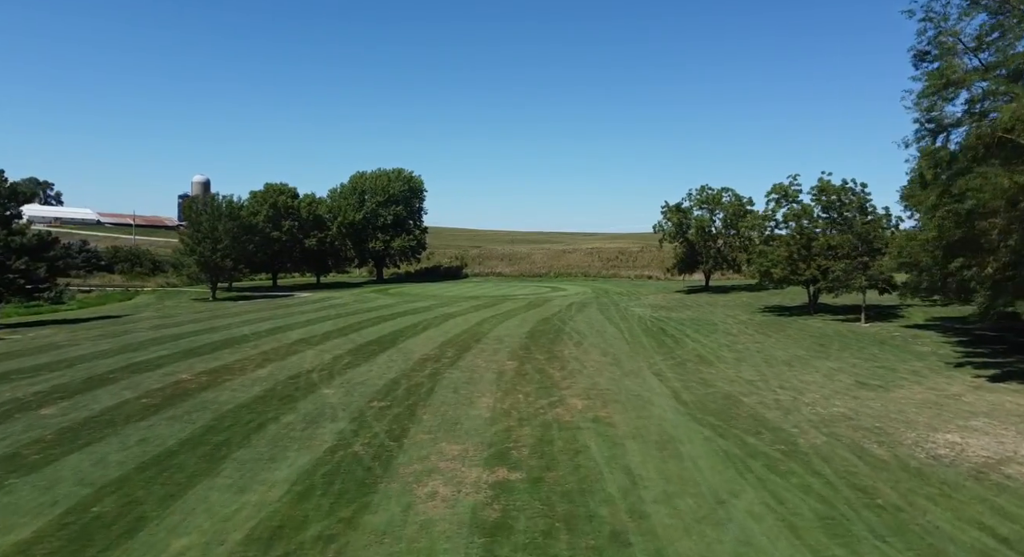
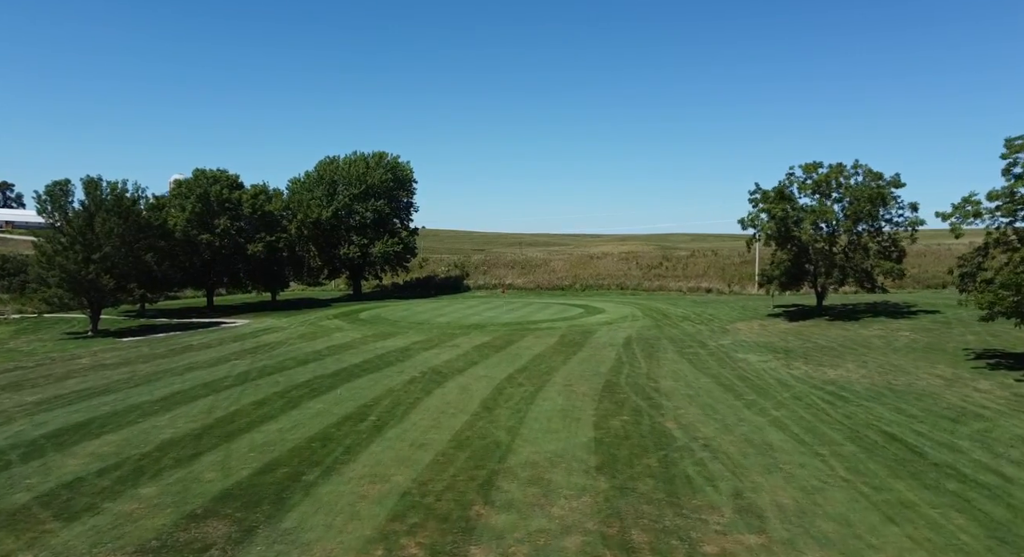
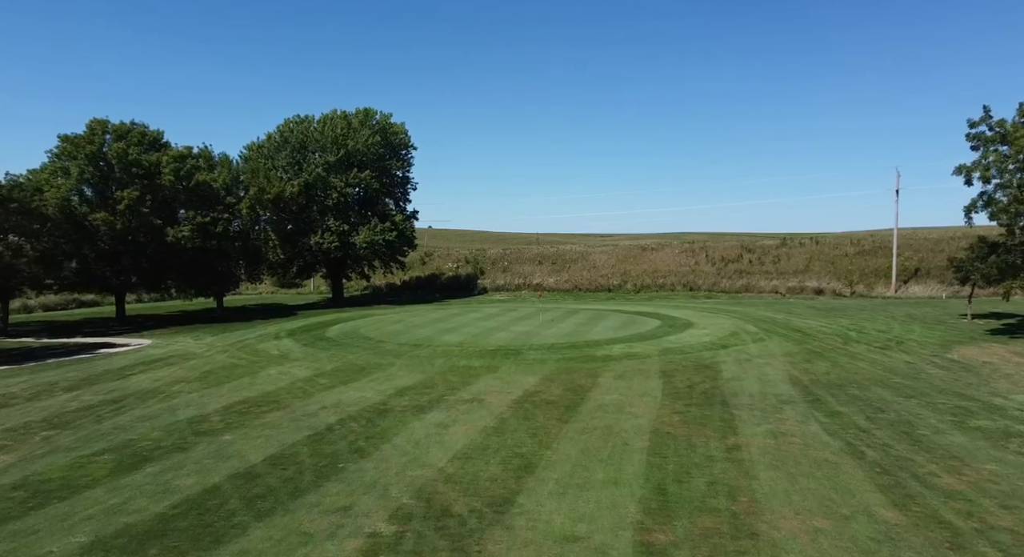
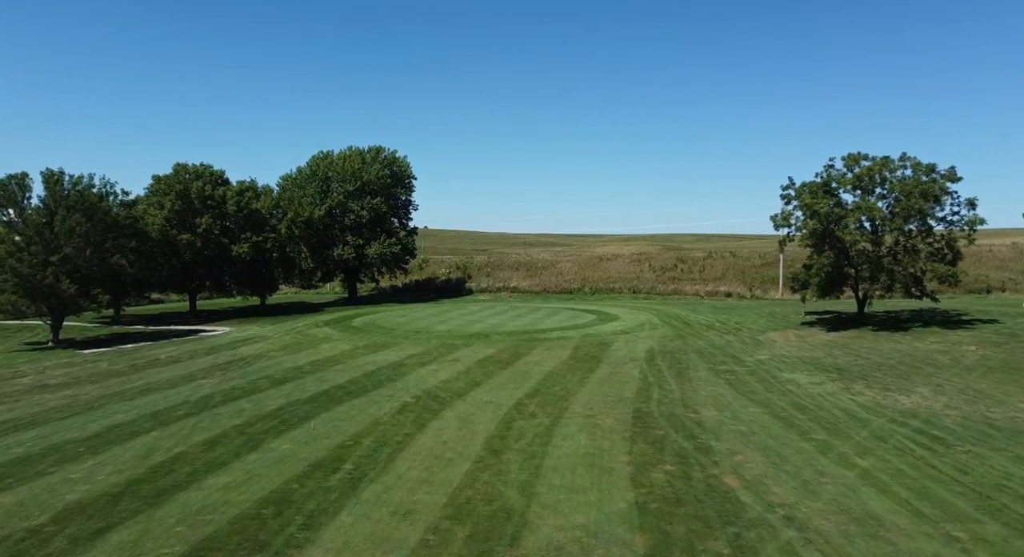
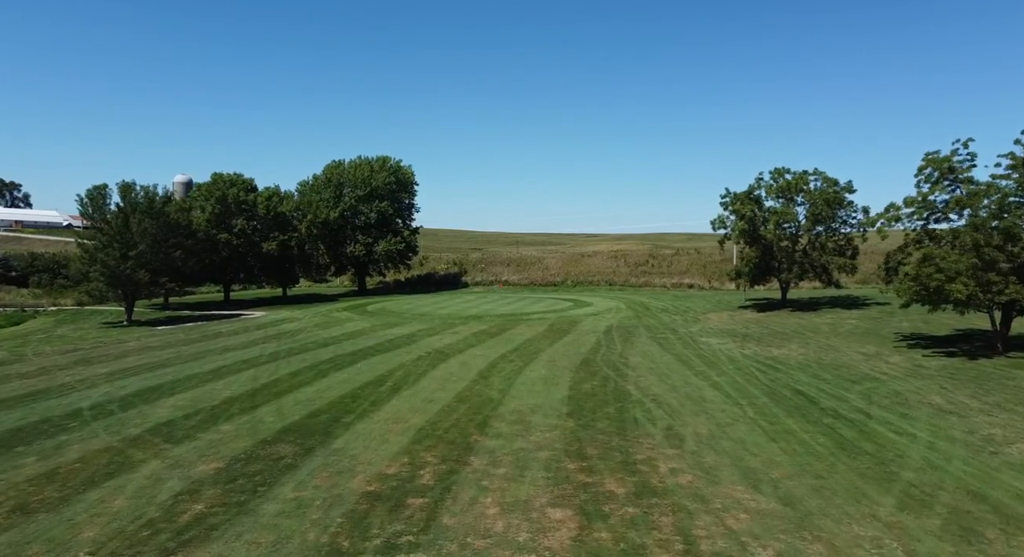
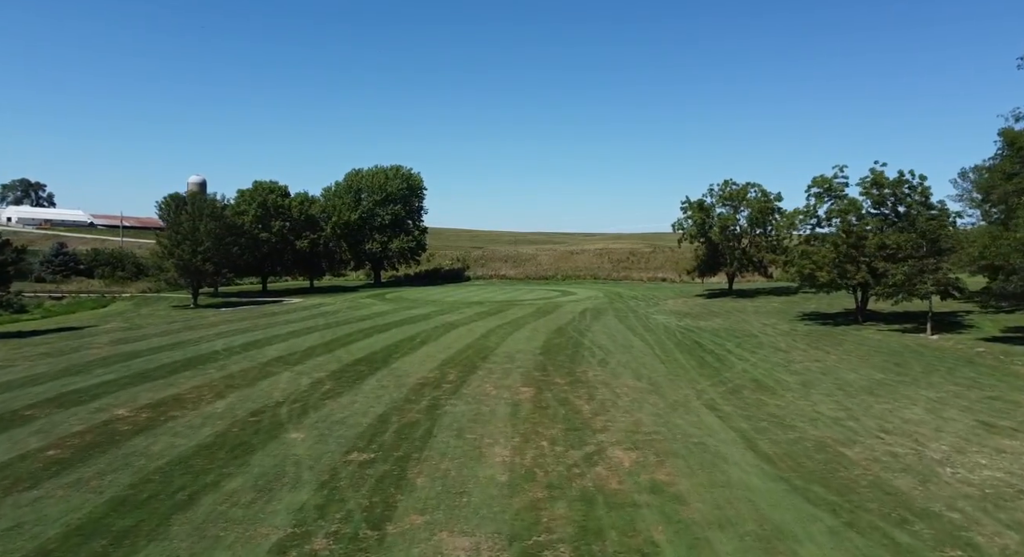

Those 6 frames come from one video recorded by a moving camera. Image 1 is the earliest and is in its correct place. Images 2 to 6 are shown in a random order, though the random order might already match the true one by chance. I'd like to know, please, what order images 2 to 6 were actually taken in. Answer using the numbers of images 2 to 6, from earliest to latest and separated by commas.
6, 5, 2, 4, 3
